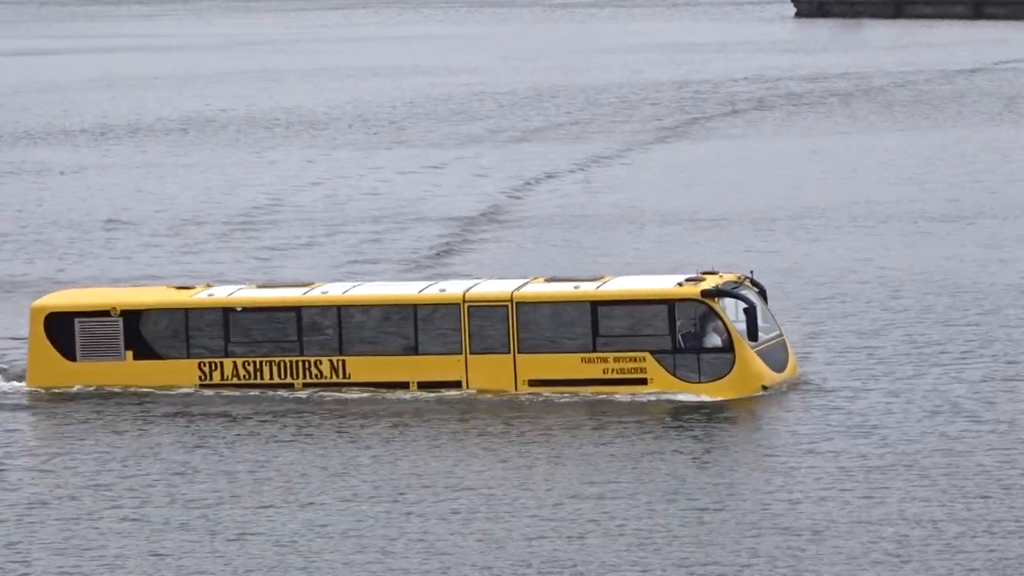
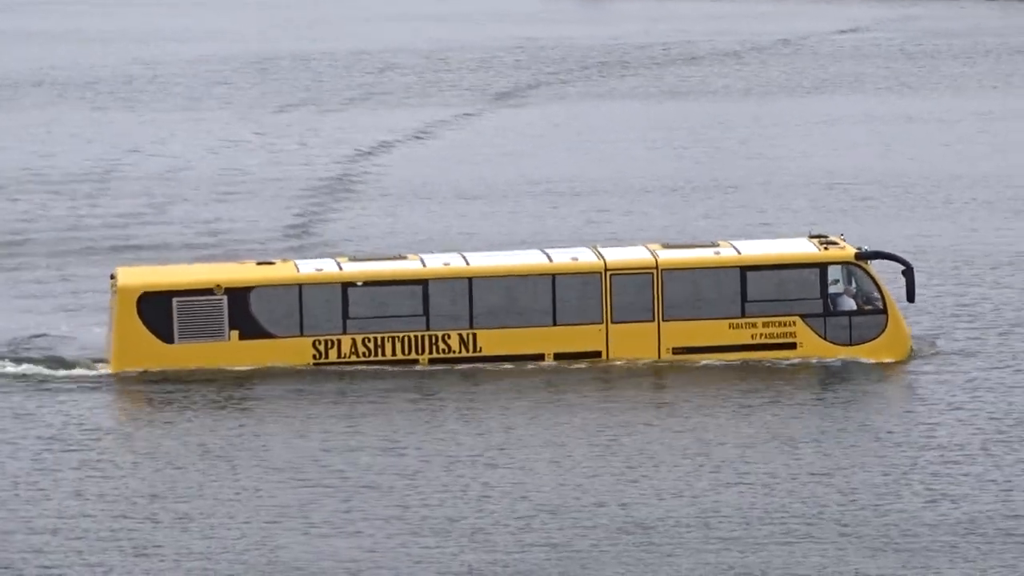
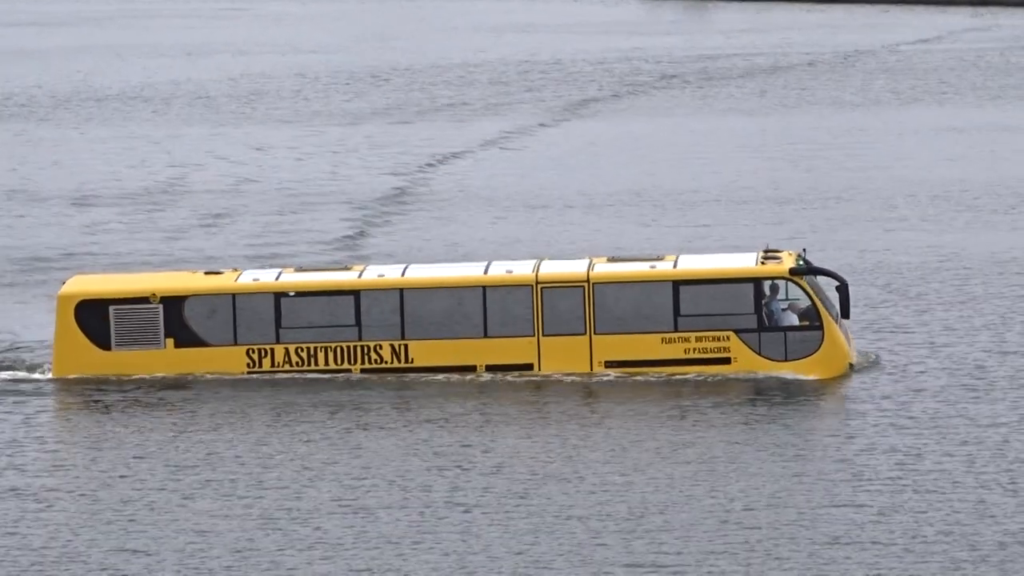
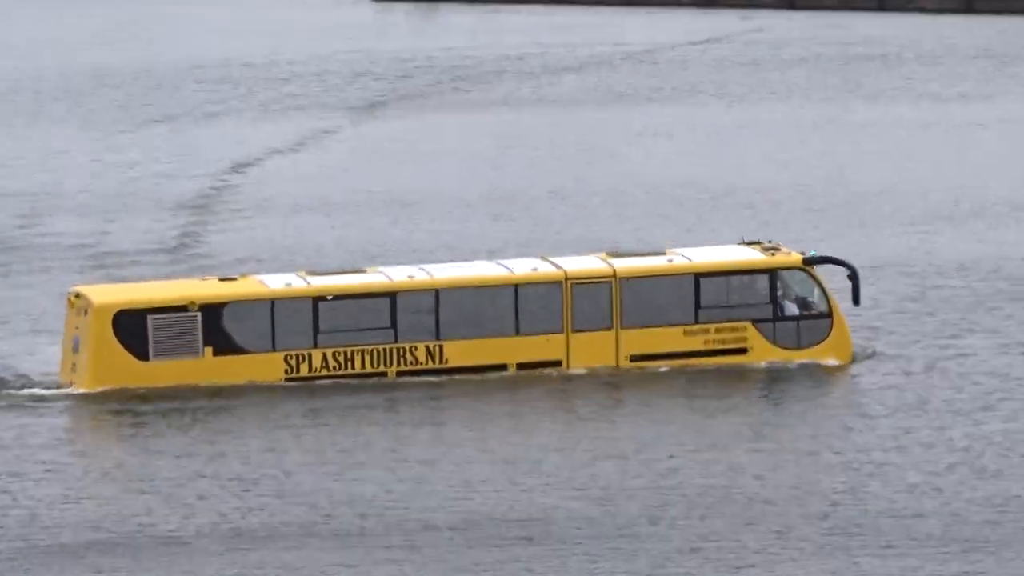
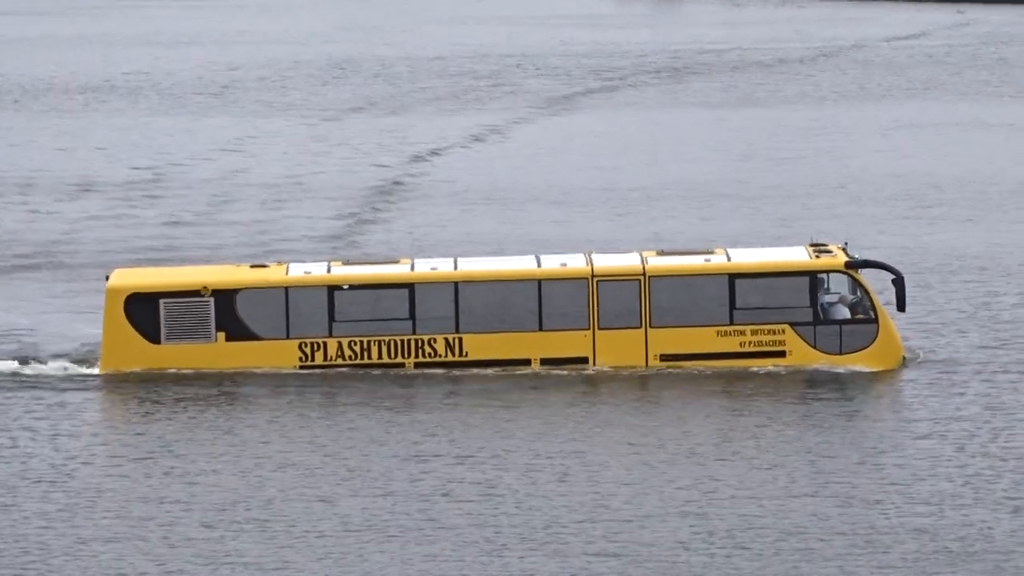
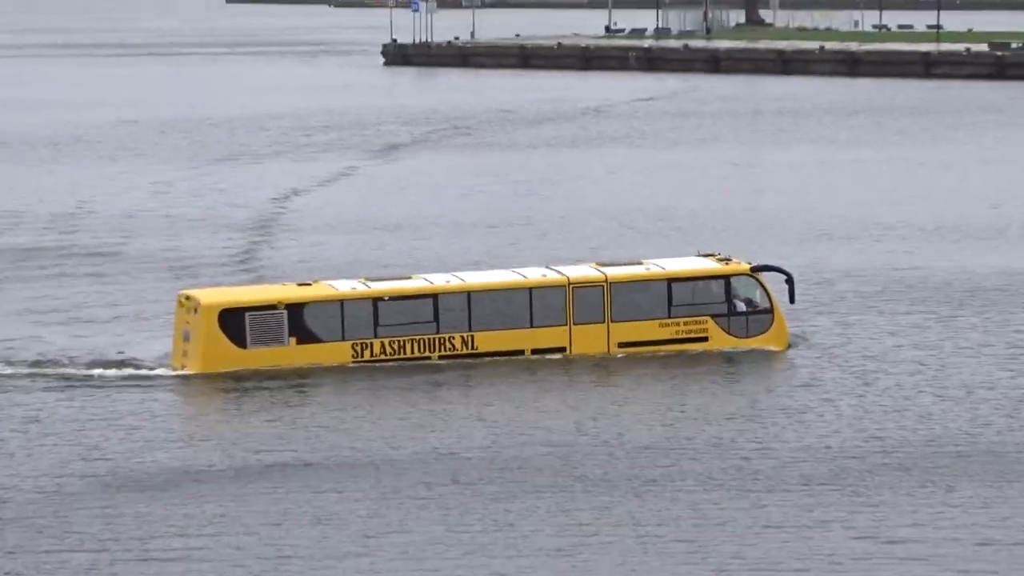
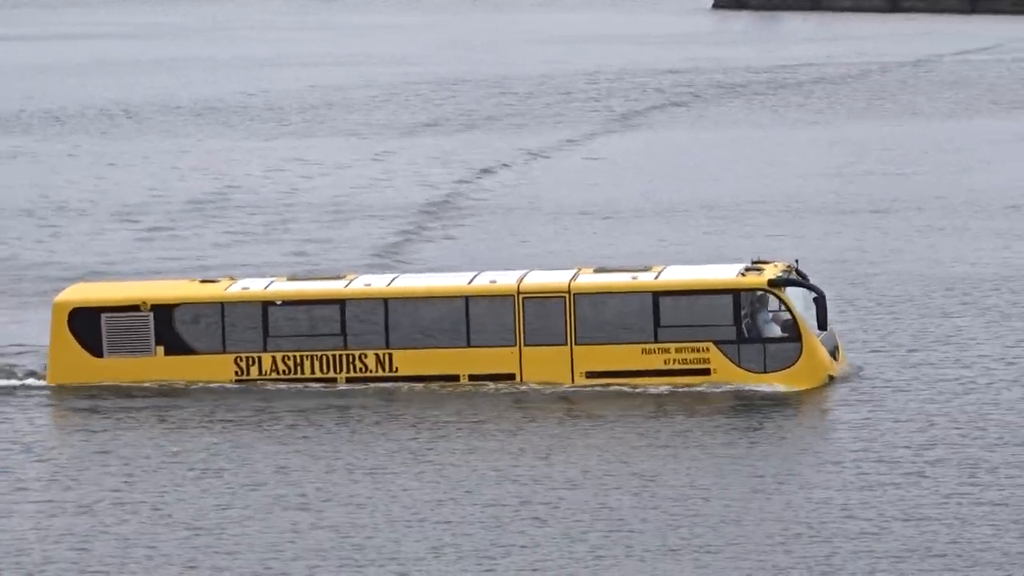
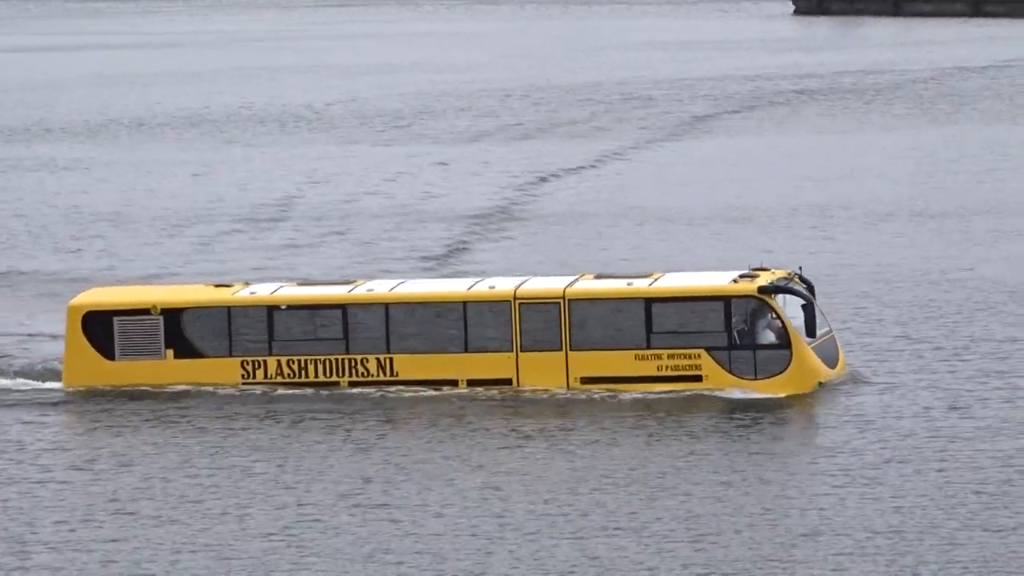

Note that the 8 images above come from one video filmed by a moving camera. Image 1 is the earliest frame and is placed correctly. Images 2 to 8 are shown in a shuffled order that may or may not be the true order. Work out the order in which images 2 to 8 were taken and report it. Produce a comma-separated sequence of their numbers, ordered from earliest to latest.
8, 7, 3, 5, 2, 4, 6
